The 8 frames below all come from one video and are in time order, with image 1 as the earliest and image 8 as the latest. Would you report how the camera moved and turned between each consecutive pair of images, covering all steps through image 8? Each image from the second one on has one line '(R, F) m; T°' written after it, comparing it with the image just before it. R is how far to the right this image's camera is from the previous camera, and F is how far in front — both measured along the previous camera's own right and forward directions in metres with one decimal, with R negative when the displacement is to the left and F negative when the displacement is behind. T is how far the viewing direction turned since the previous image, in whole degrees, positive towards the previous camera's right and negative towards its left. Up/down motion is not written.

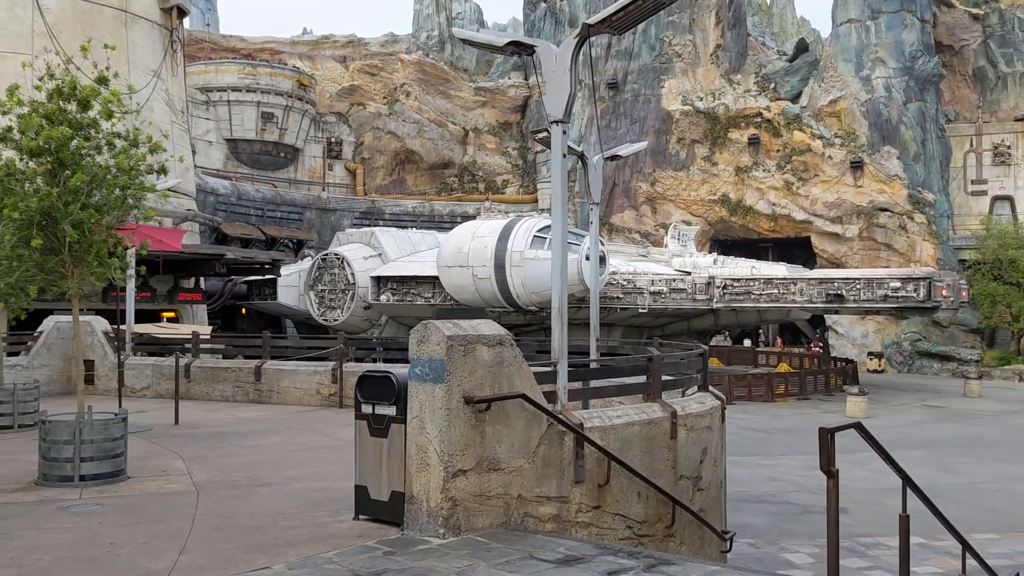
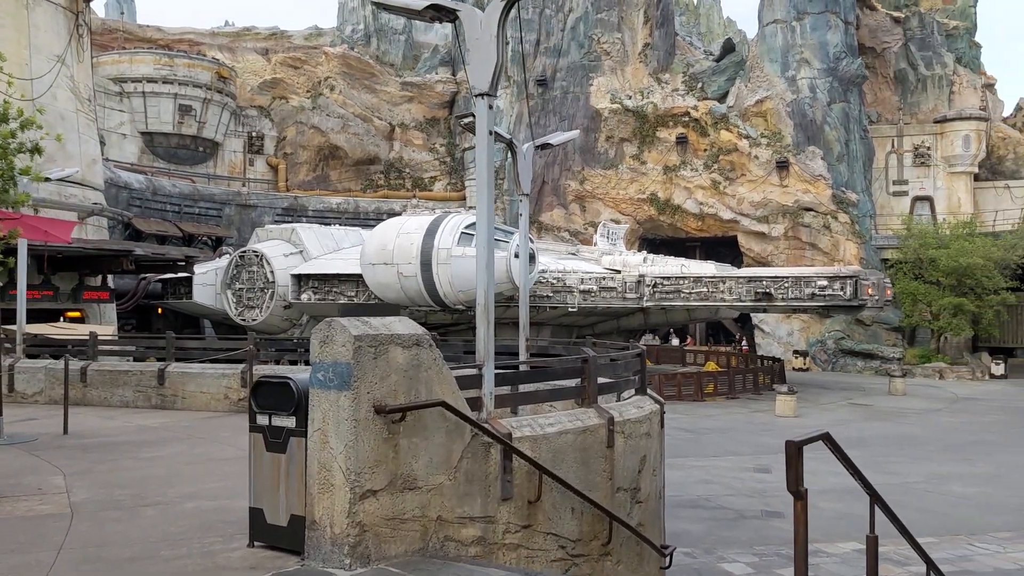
(+0.1, +0.6) m; +5°
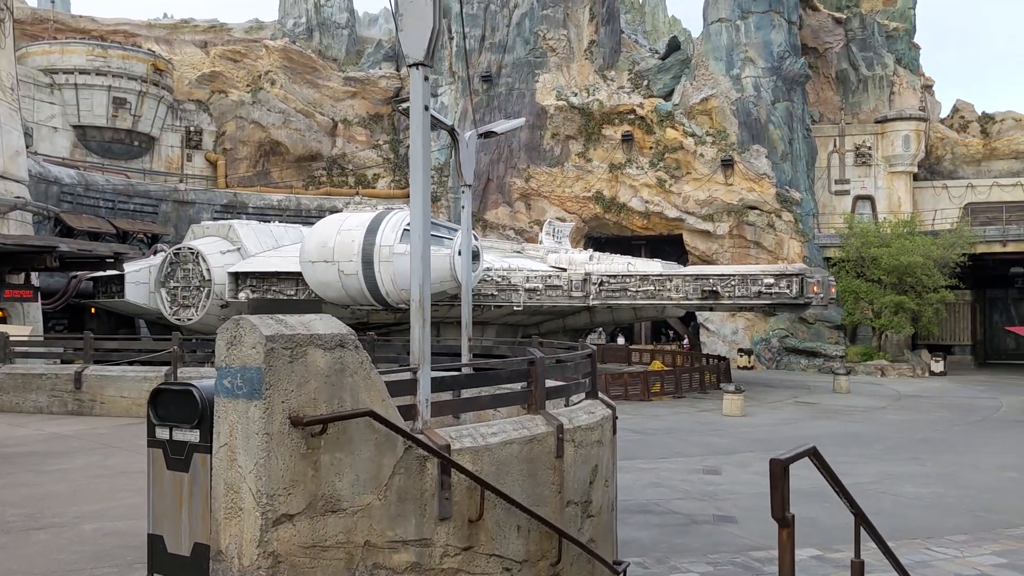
(0.0, +0.5) m; +4°
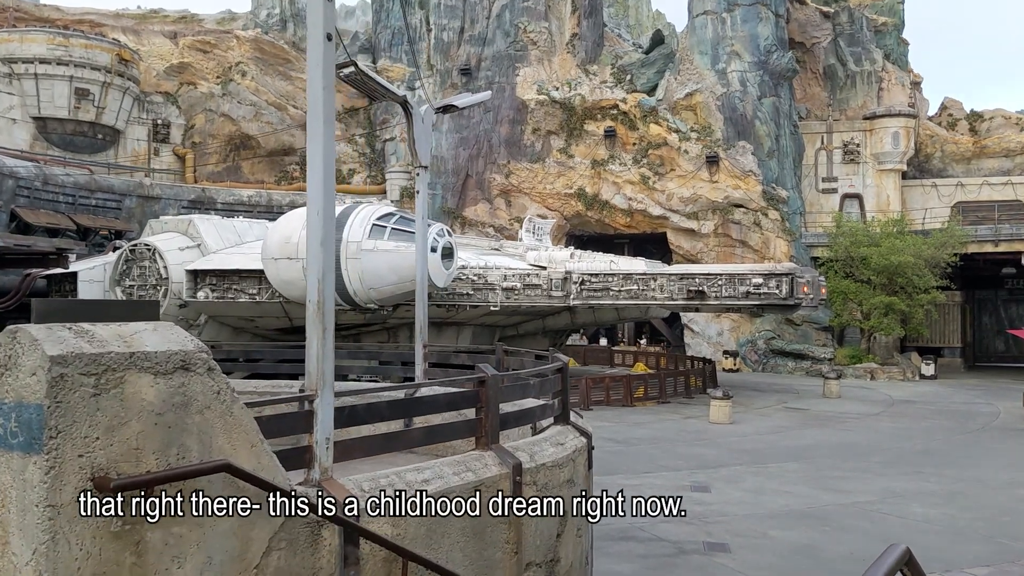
(+0.2, +1.2) m; +1°
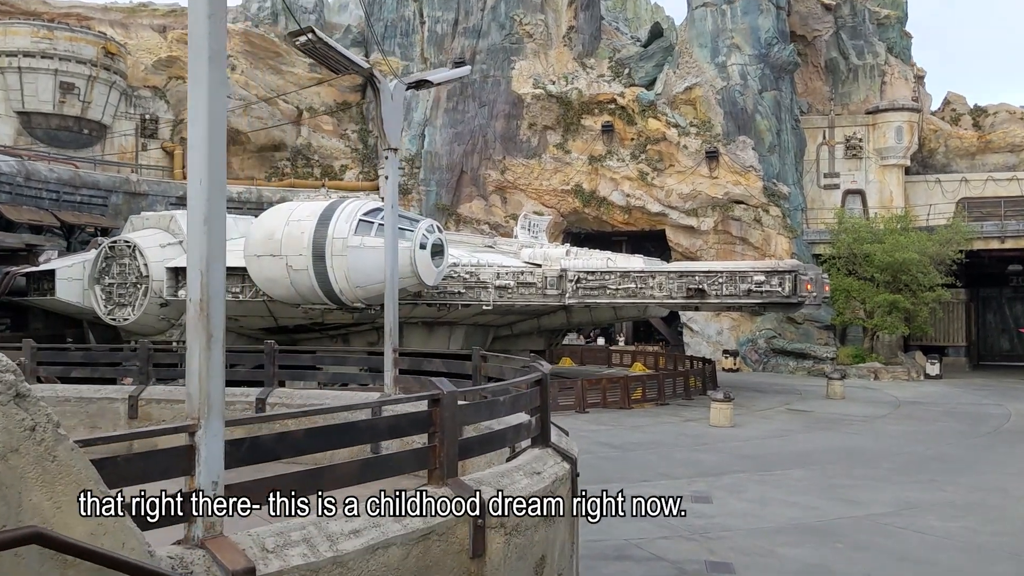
(+0.1, +0.8) m; 0°
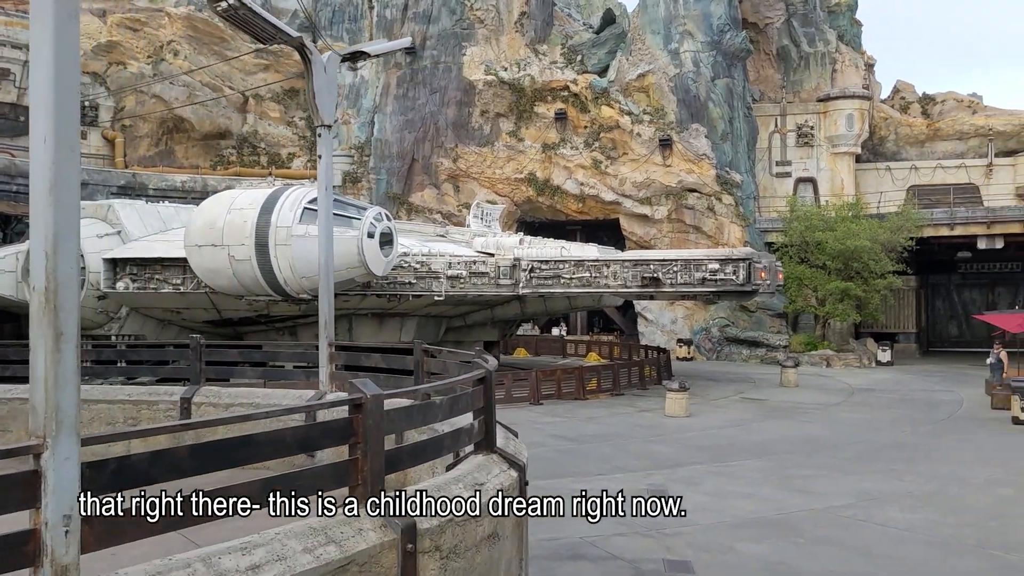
(+0.1, +0.4) m; +3°
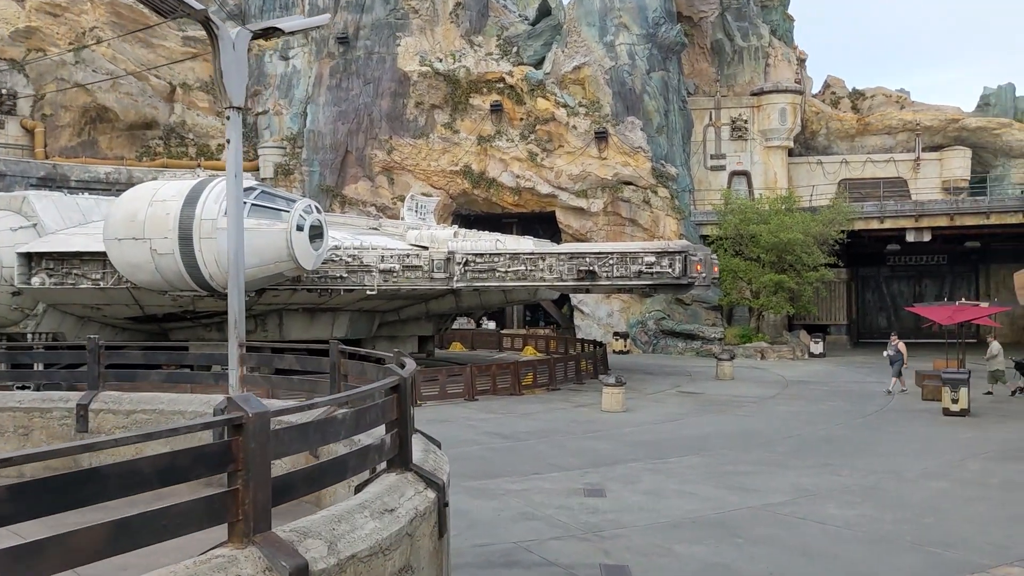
(+0.1, +0.4) m; +5°
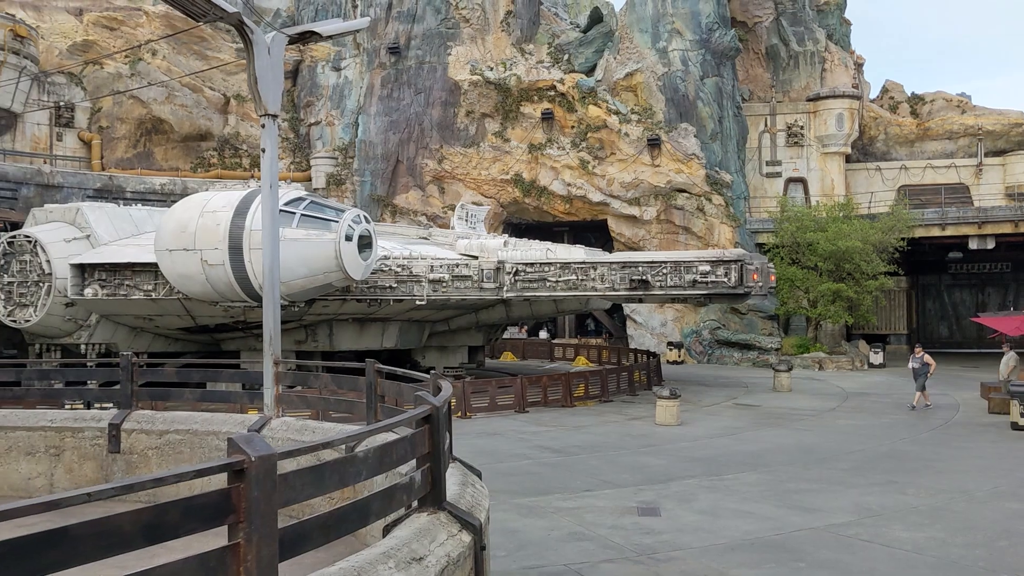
(0.0, +0.3) m; -4°
